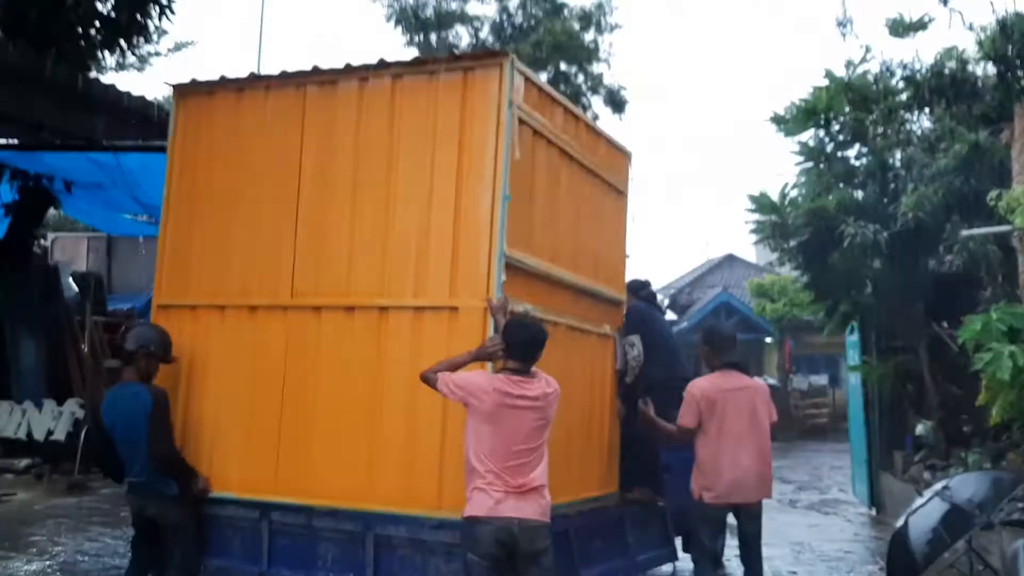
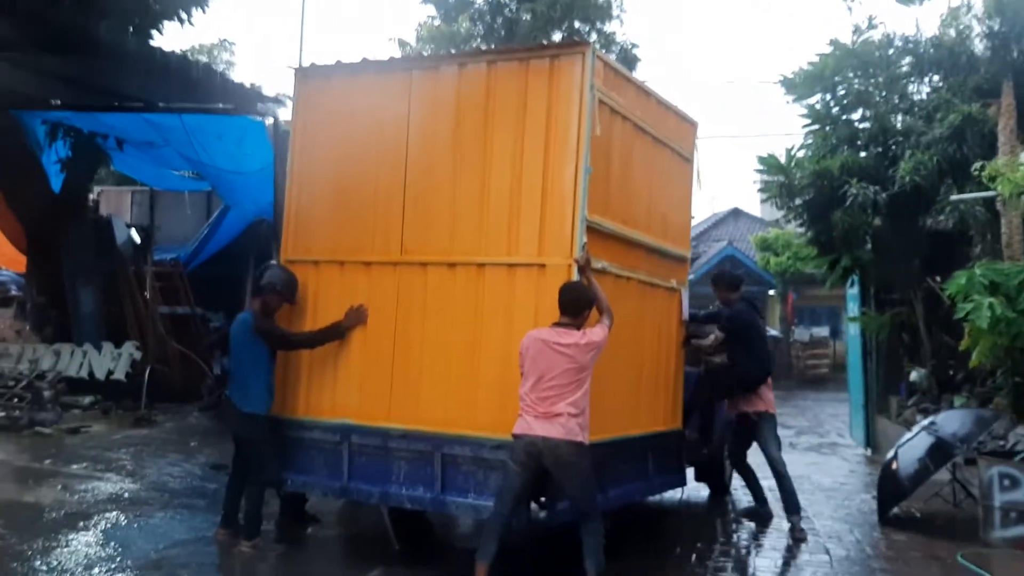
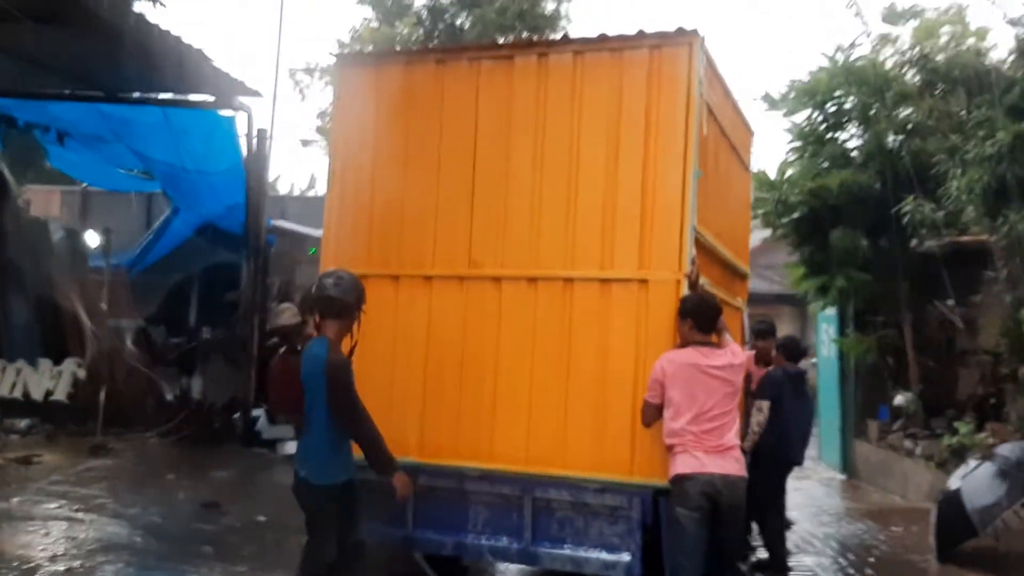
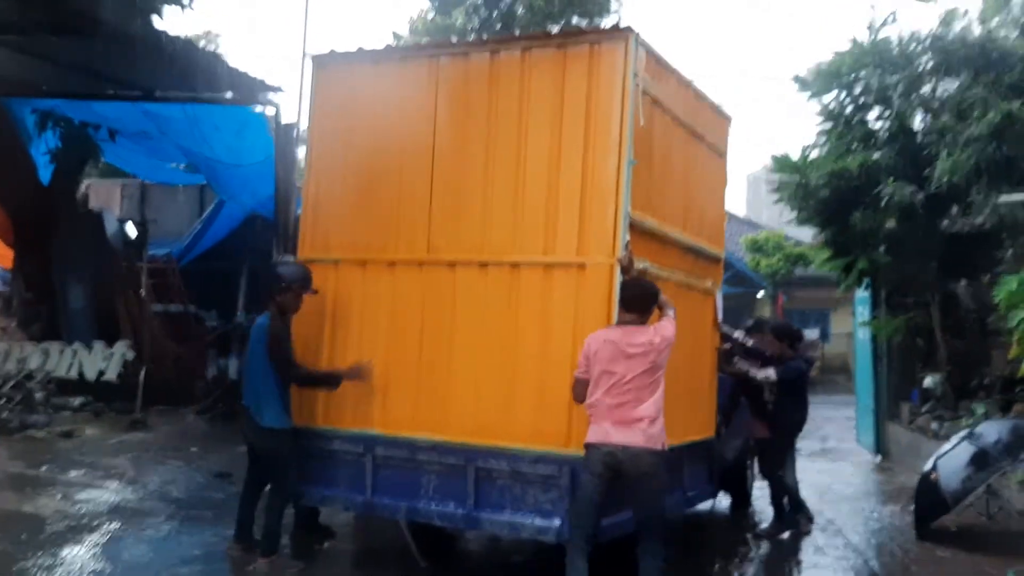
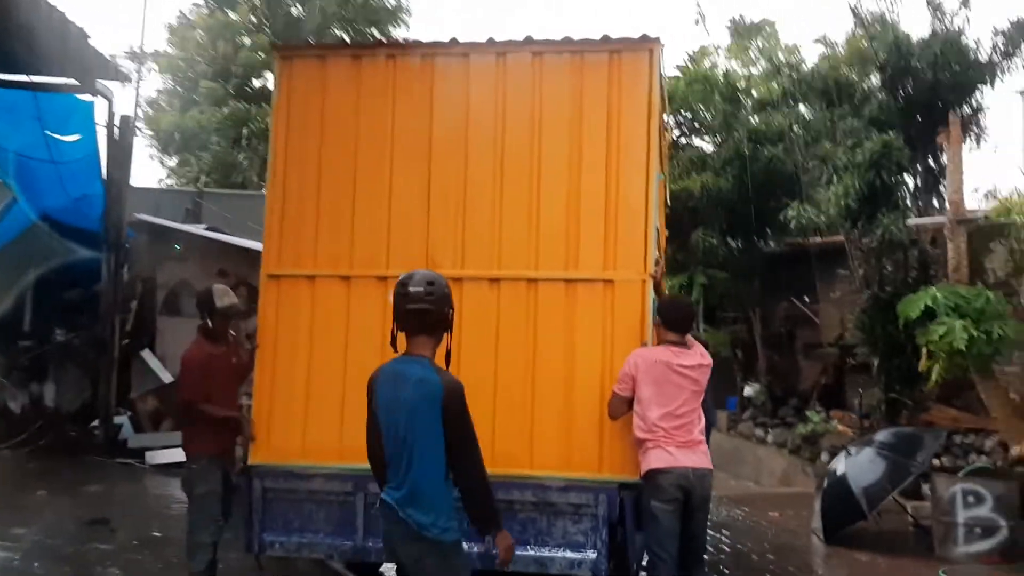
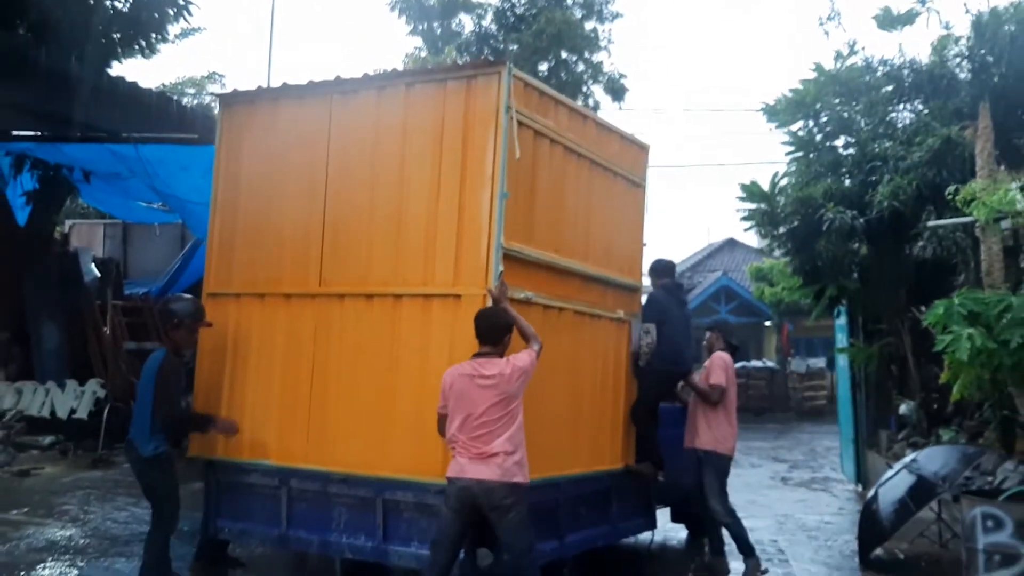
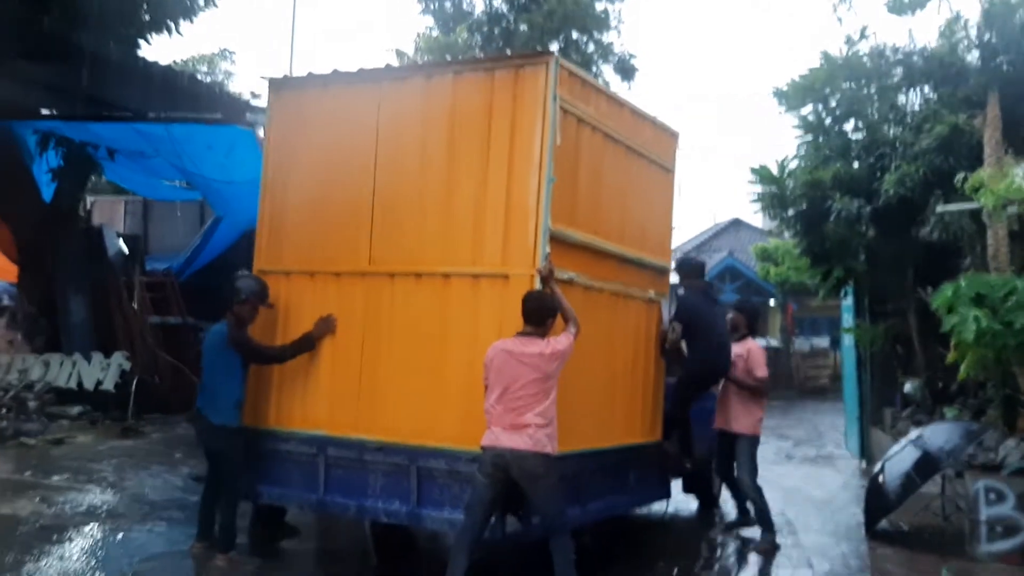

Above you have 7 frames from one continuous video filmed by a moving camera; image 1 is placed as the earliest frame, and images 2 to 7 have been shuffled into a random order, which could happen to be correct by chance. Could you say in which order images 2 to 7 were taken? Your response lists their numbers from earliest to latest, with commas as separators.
6, 7, 2, 4, 3, 5
